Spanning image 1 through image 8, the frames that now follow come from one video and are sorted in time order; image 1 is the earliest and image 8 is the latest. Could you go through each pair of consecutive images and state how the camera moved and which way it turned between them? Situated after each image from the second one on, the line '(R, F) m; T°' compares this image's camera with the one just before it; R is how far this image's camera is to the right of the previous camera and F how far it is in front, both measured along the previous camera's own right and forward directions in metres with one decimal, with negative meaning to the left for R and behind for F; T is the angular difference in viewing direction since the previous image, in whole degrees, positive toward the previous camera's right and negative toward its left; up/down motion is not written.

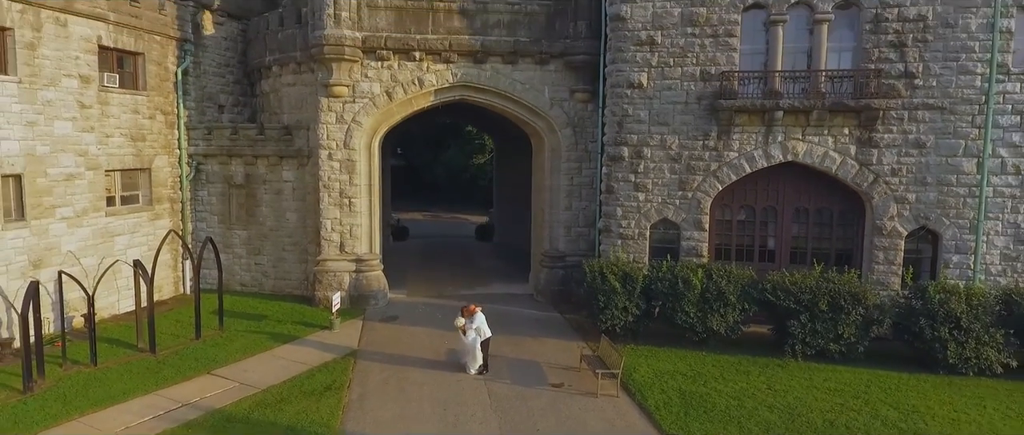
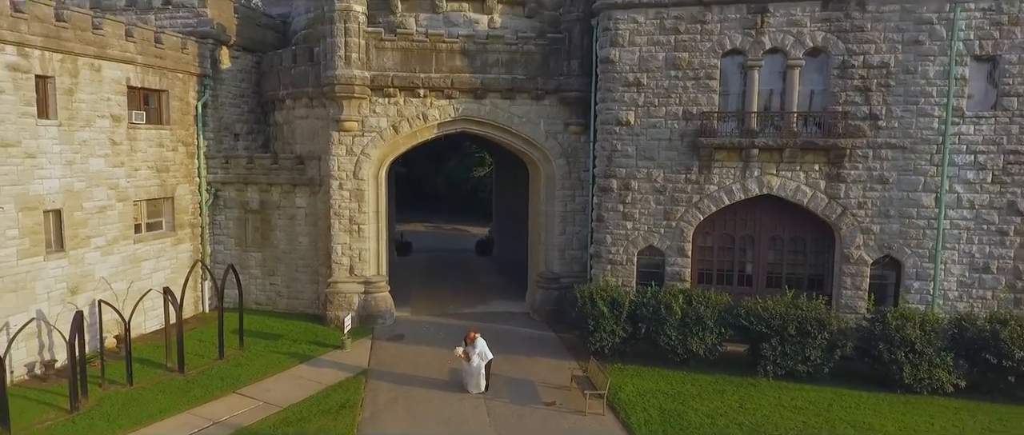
(0.0, -0.9) m; 0°
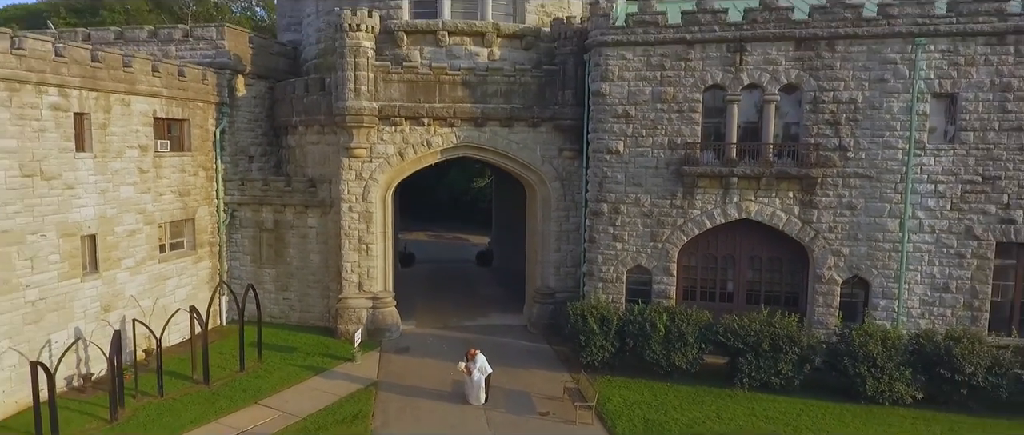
(0.0, -1.0) m; 0°
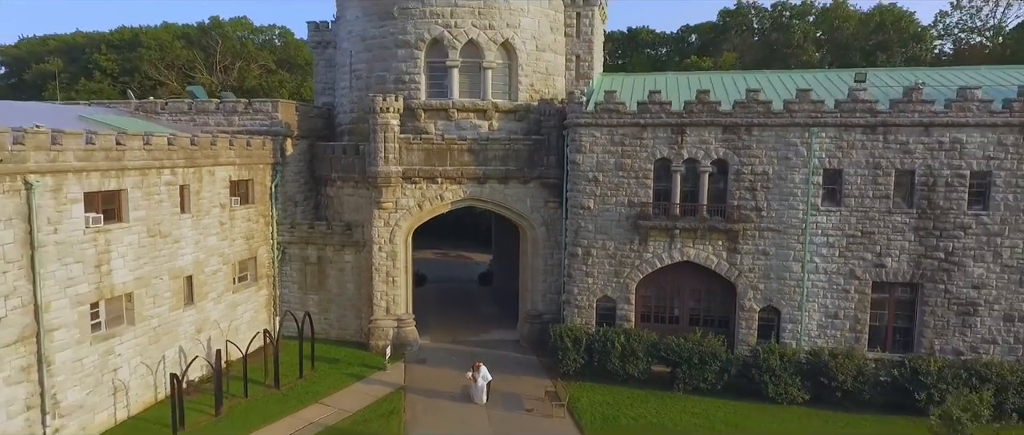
(+0.1, -3.8) m; 0°
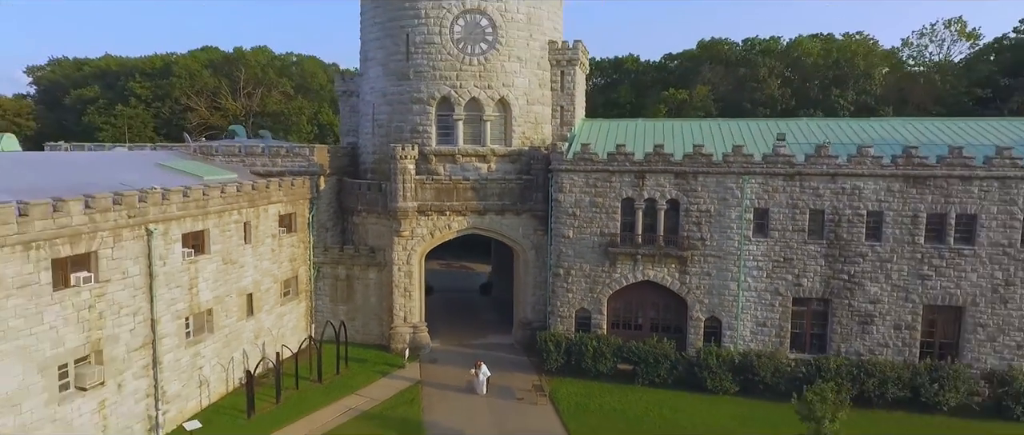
(+0.1, -4.0) m; 0°
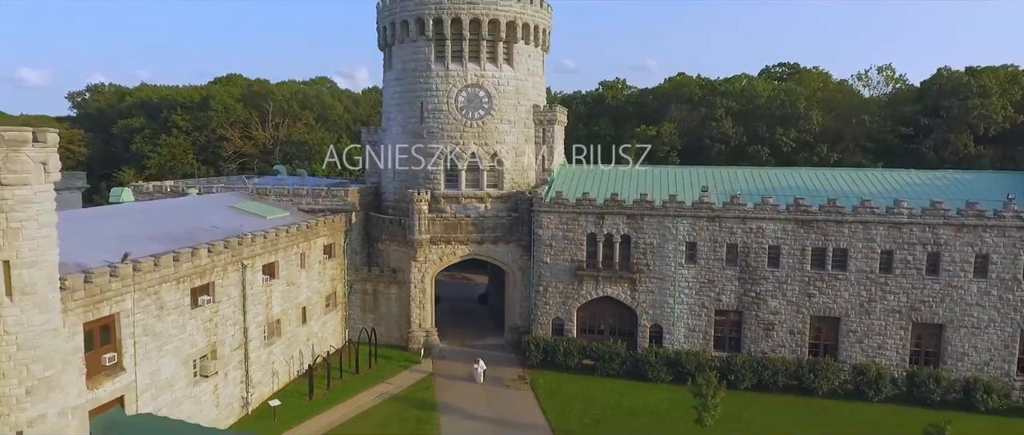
(+0.2, -6.2) m; 0°
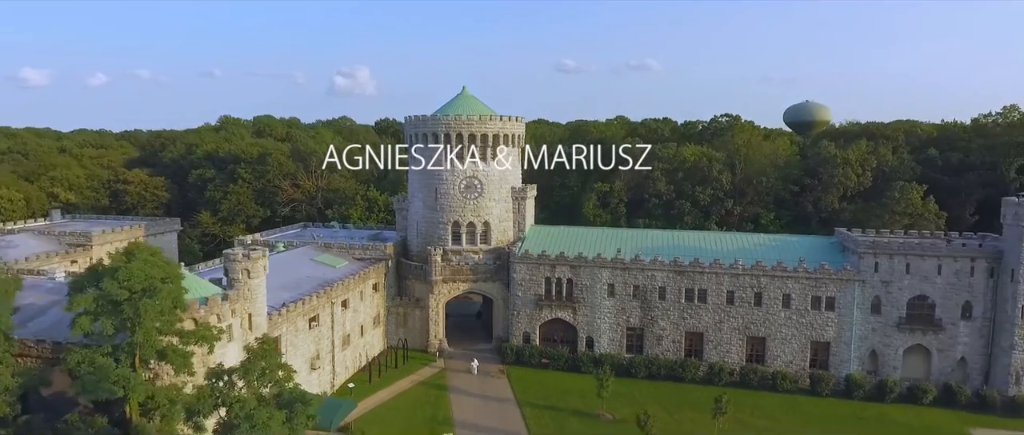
(+0.7, -14.2) m; 0°
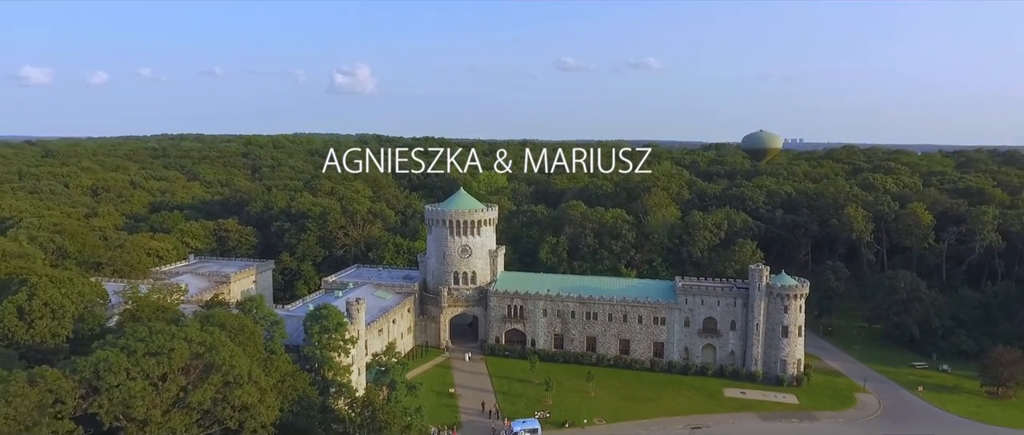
(+1.7, -29.8) m; 0°
